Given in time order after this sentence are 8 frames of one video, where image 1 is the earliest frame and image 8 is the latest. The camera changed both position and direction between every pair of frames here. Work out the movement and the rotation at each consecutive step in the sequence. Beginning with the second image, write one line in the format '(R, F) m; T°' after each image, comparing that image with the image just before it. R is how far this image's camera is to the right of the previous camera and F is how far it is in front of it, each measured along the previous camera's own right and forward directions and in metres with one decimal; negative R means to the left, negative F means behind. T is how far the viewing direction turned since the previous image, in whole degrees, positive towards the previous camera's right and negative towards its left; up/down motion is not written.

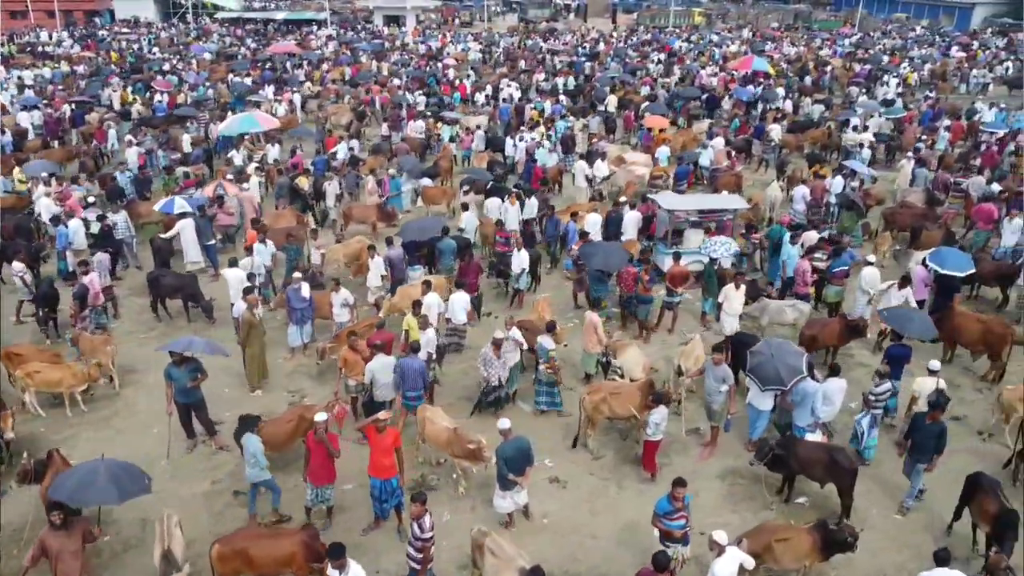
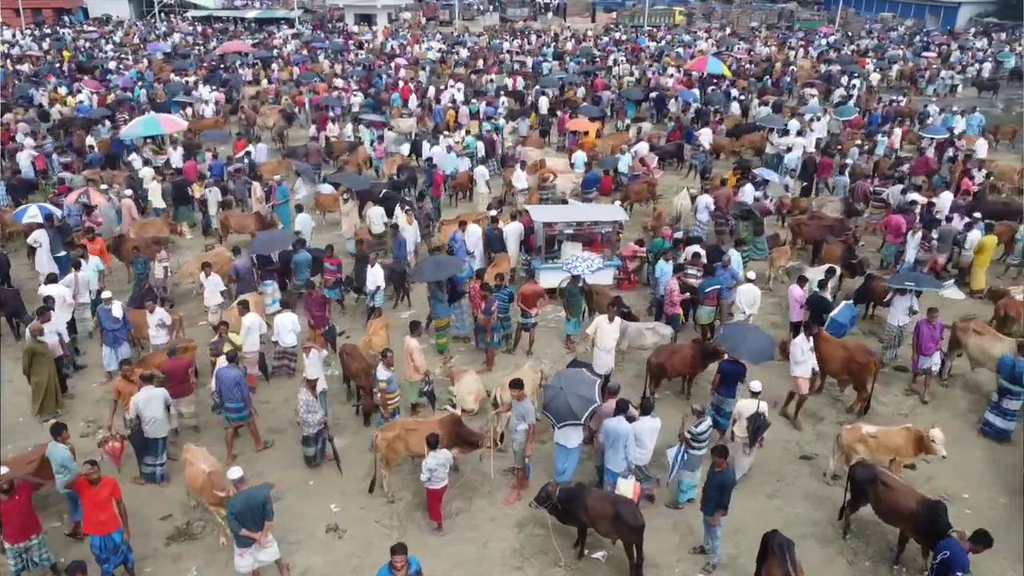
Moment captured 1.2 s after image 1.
(+2.4, +0.9) m; 0°
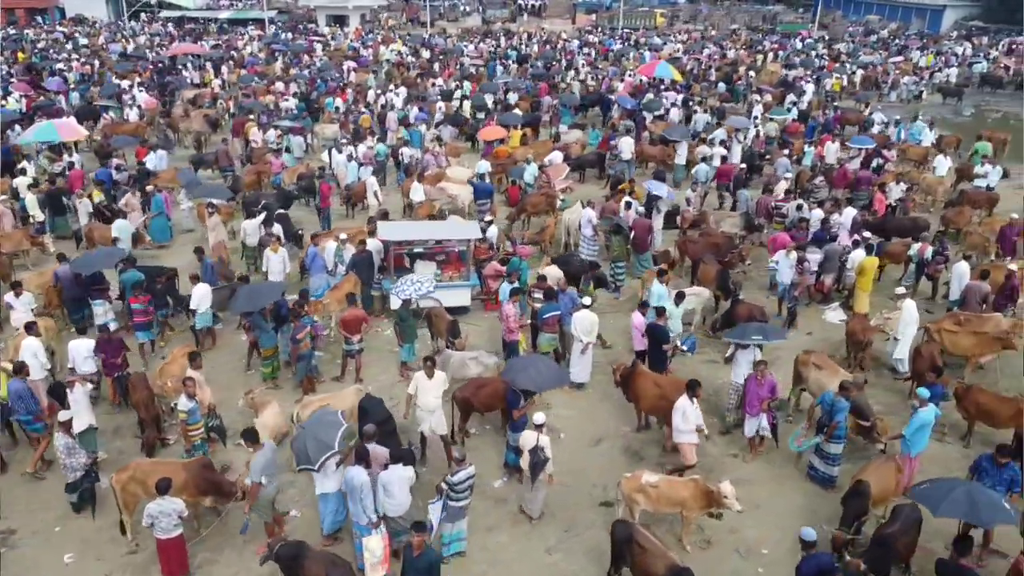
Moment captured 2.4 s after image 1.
(+2.5, +0.7) m; -1°
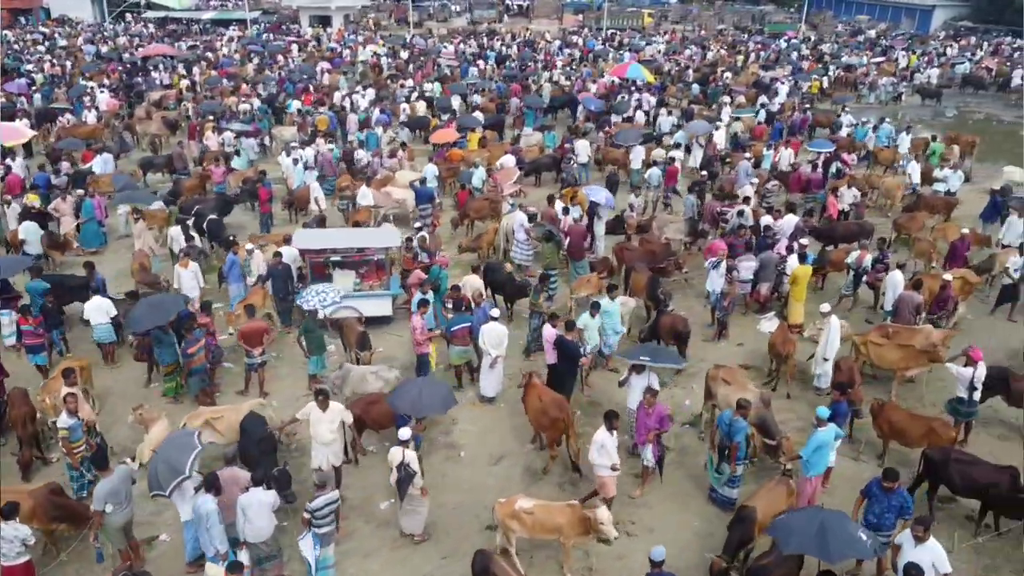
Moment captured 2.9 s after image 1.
(+1.3, +0.4) m; 0°
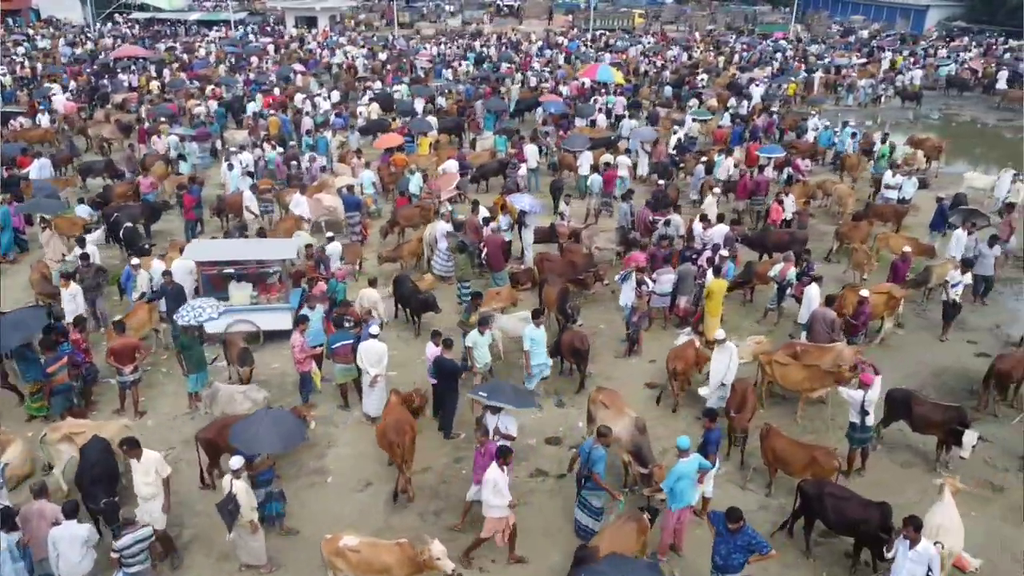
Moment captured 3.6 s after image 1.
(+1.6, +0.5) m; -1°
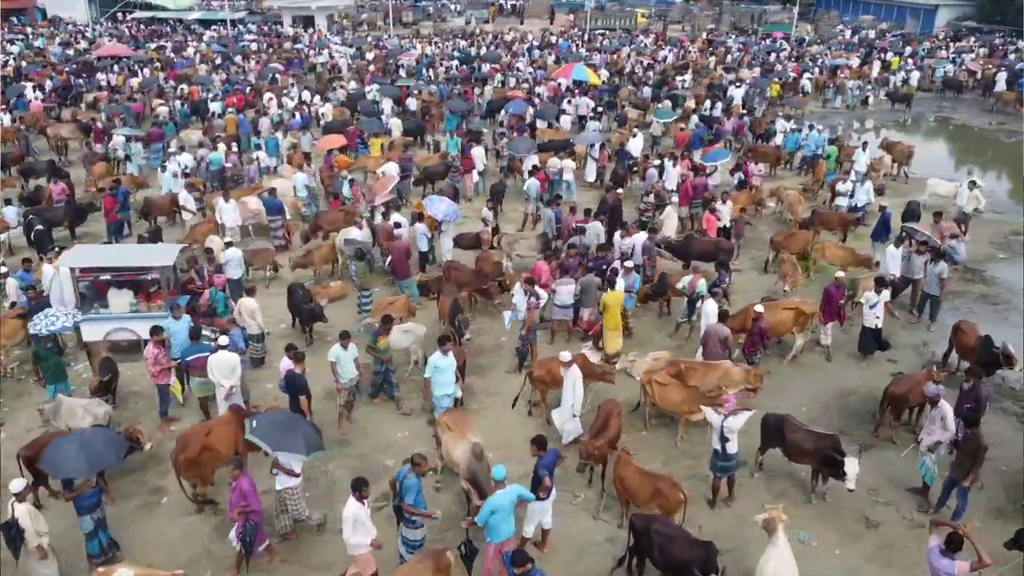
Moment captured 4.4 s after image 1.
(+1.9, +0.5) m; -2°
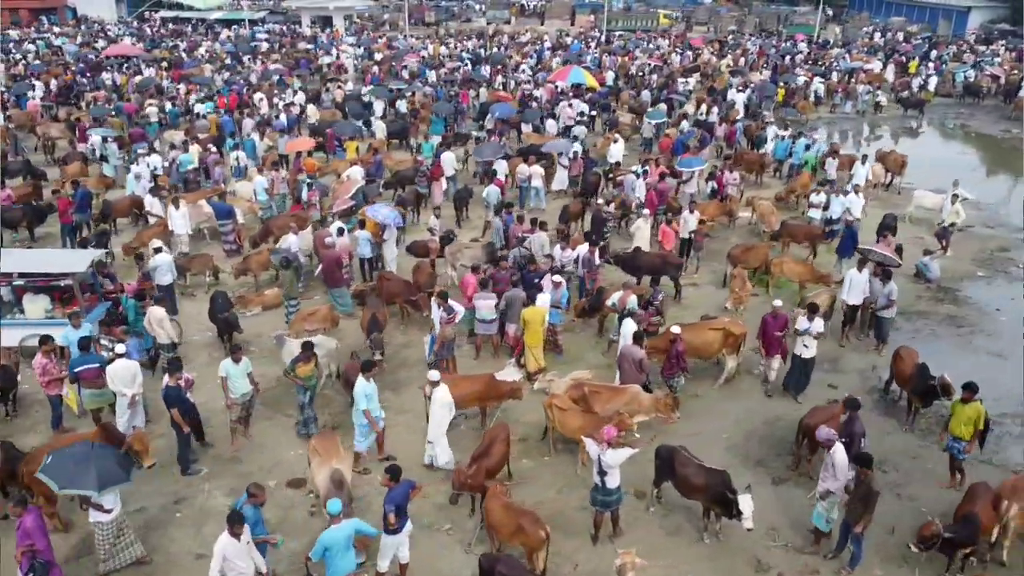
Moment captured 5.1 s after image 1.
(+1.6, +0.5) m; -3°
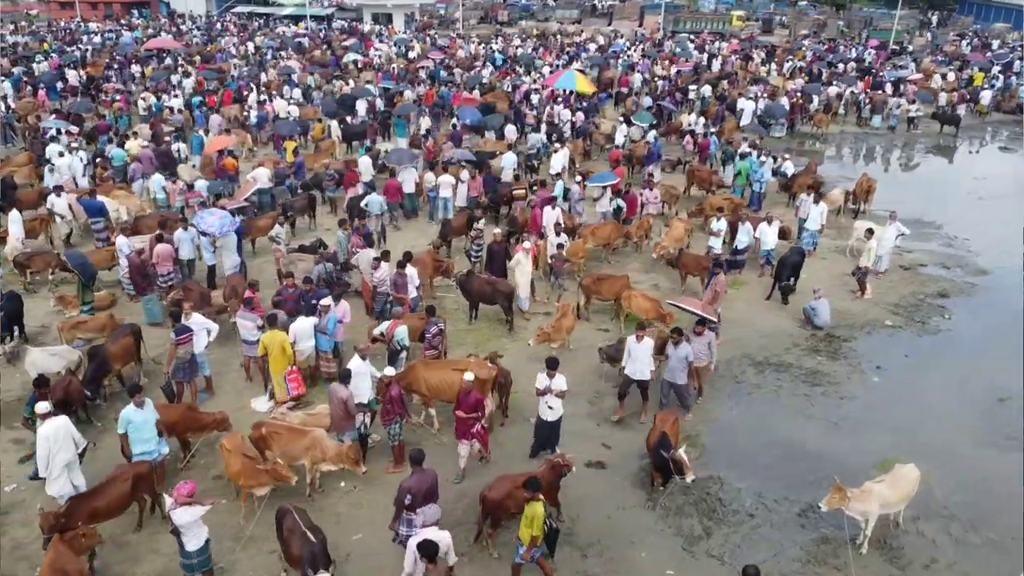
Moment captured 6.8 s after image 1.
(+4.6, +1.3) m; -8°
